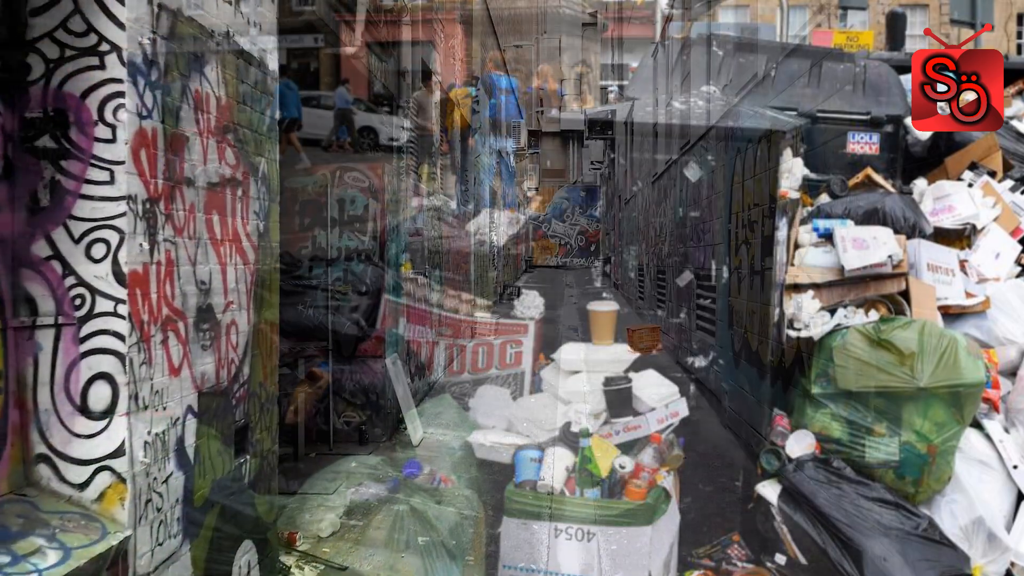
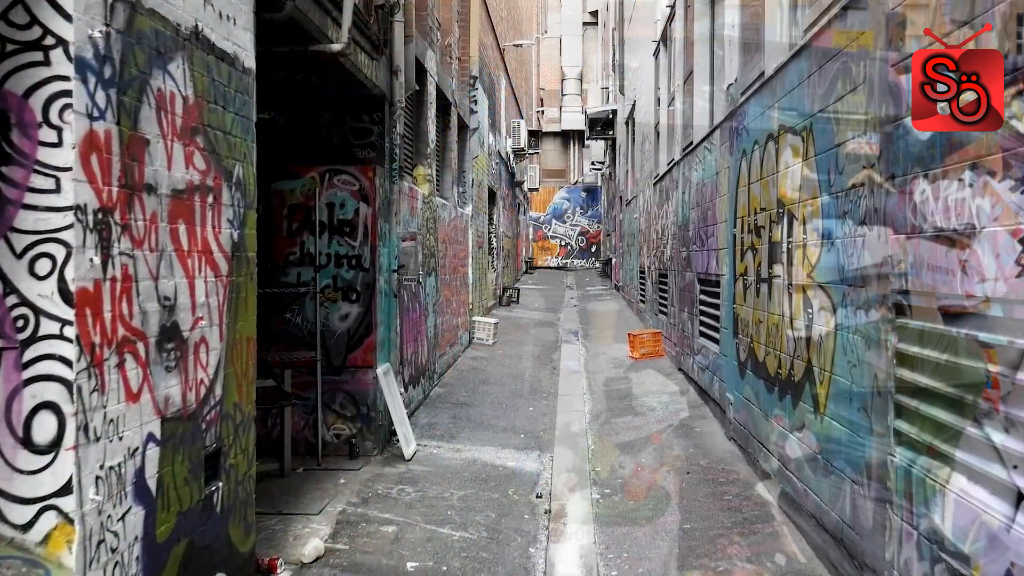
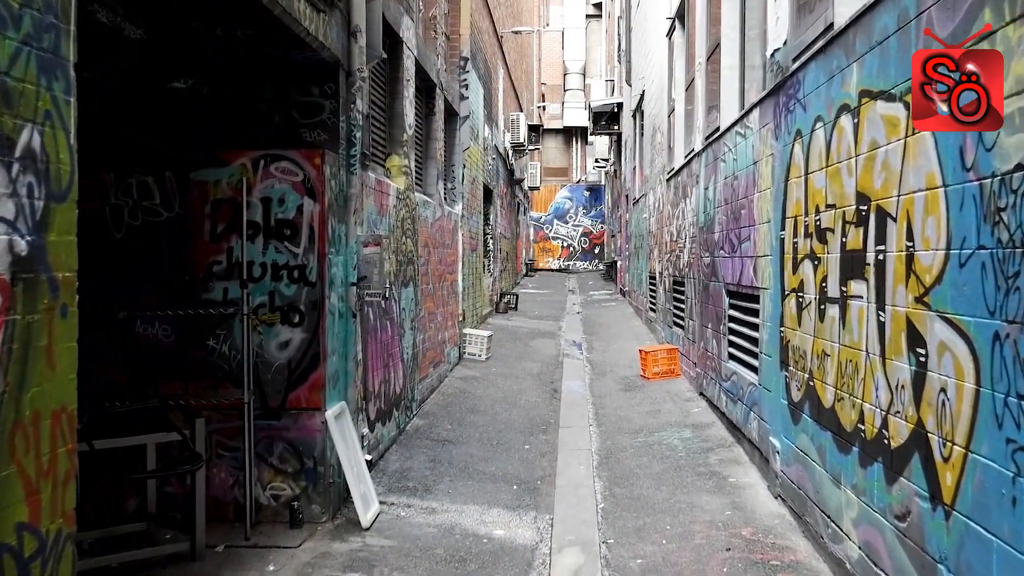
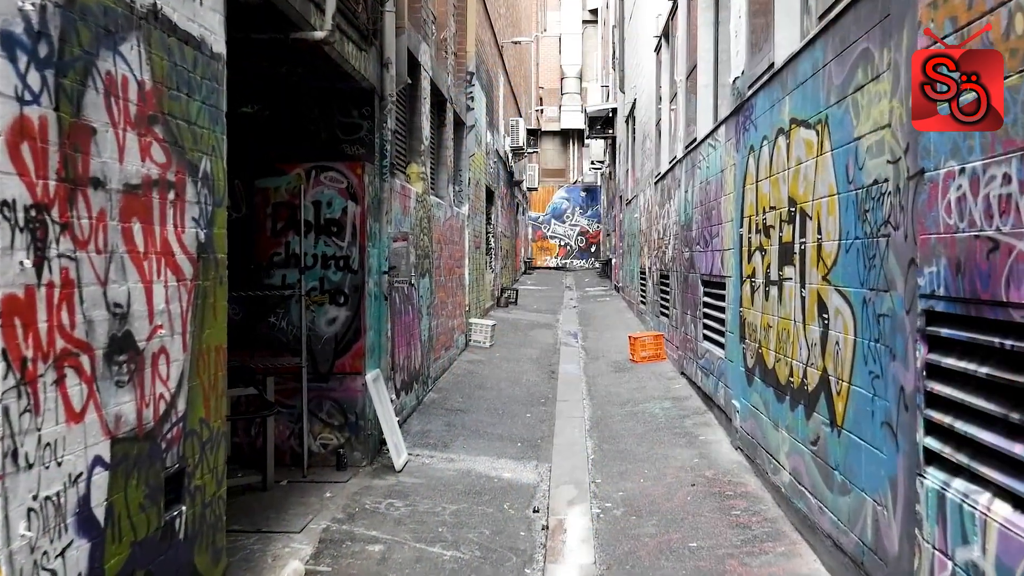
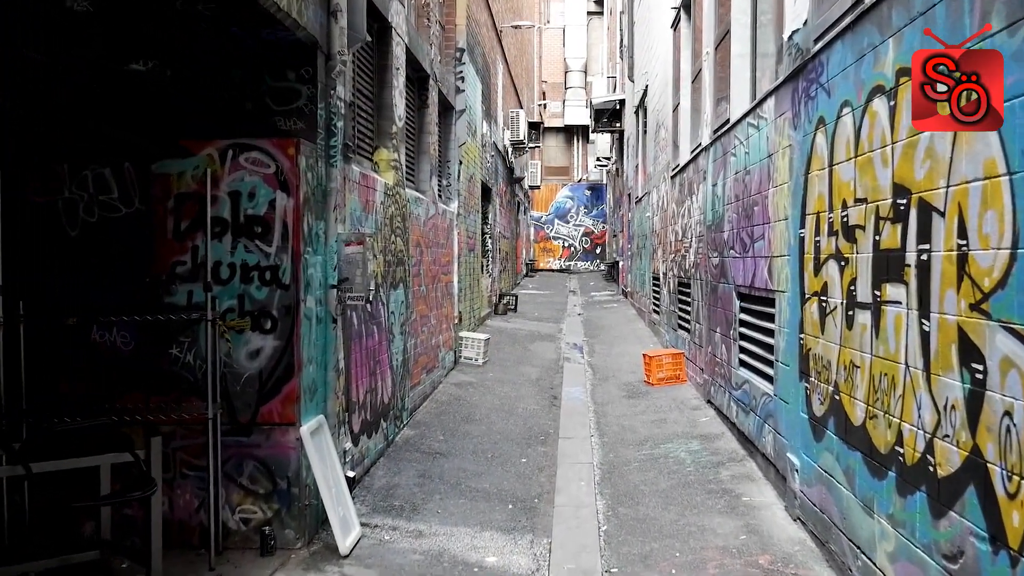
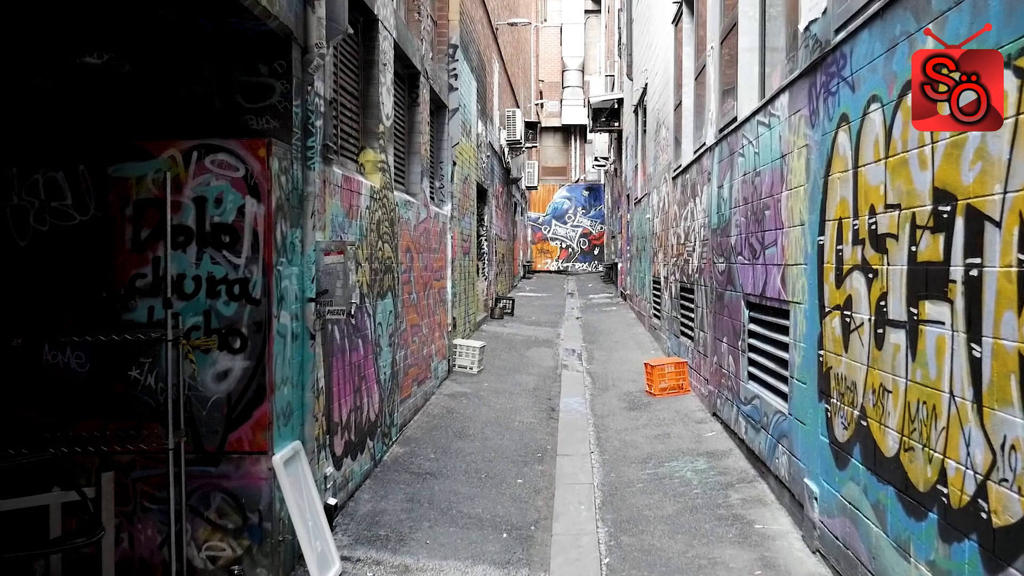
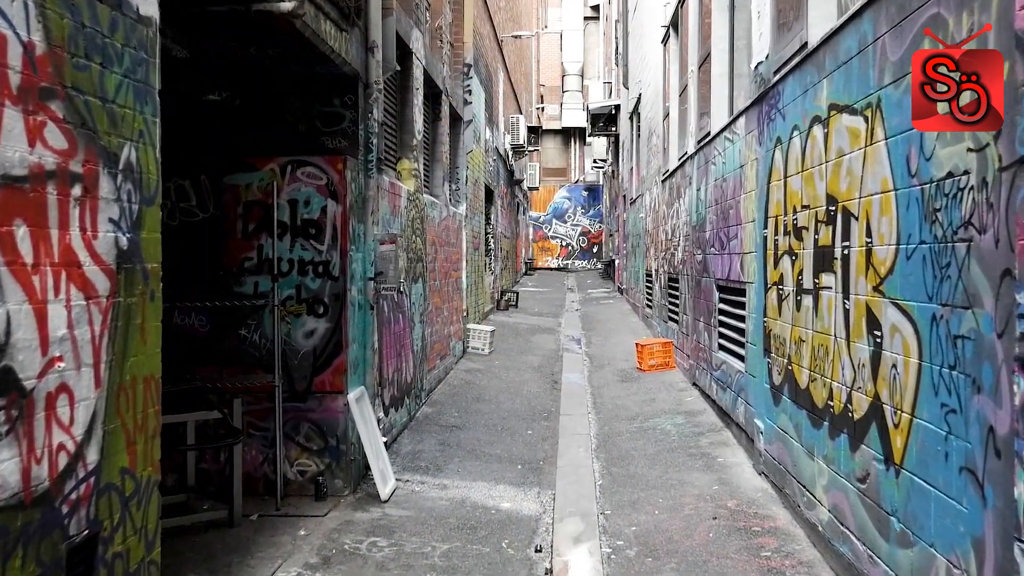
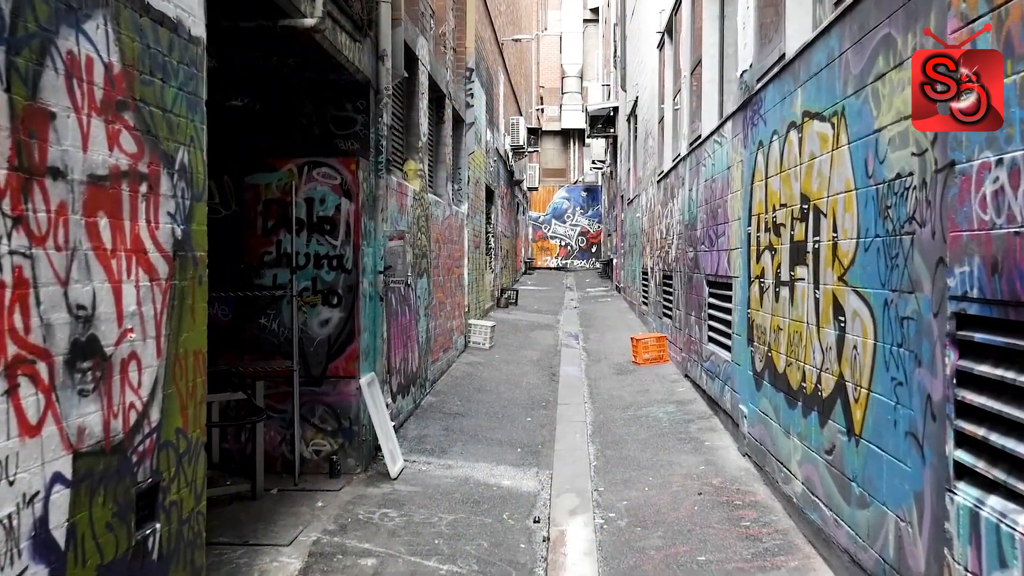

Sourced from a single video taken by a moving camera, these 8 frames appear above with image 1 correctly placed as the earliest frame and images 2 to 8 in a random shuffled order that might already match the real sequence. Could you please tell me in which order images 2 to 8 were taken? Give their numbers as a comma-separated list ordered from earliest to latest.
2, 4, 8, 7, 3, 5, 6
